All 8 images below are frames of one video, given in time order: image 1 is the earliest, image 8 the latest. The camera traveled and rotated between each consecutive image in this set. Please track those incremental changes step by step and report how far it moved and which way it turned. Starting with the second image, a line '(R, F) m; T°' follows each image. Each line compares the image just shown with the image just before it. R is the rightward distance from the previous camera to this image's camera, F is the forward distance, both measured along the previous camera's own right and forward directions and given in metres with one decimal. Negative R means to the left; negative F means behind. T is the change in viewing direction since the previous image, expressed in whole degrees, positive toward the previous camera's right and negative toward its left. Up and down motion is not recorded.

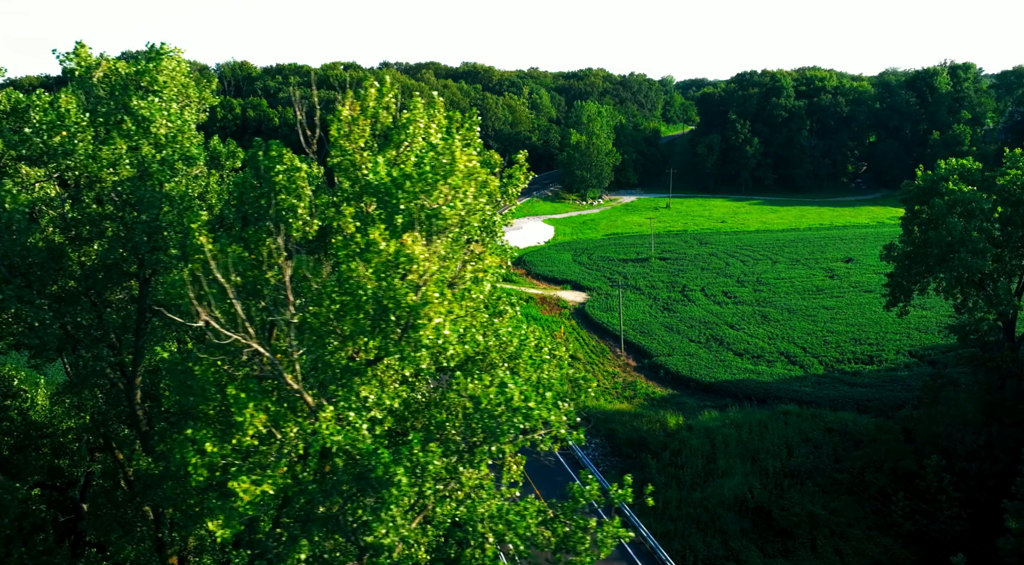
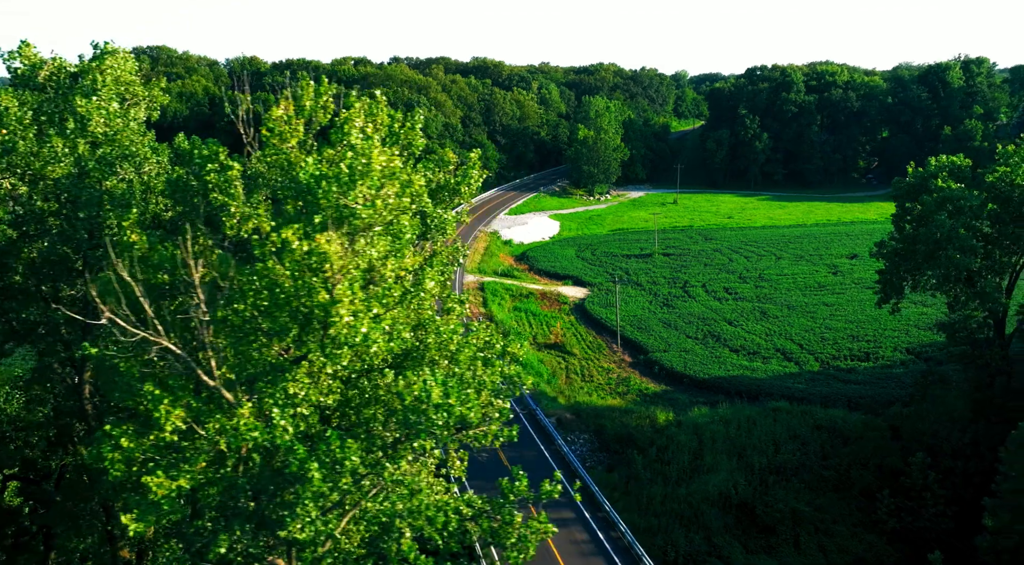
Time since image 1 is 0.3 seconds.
(+1.4, -0.2) m; -1°
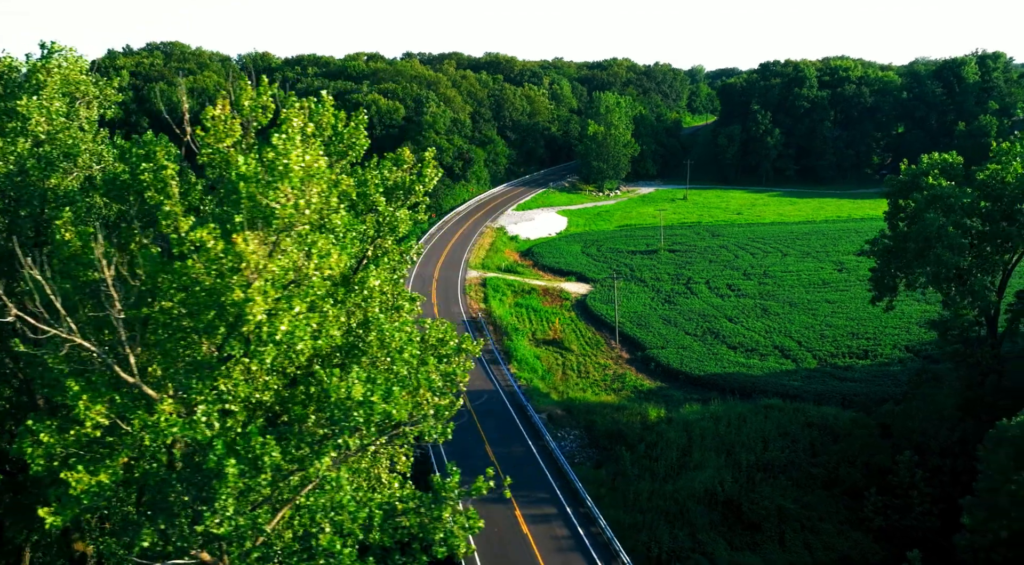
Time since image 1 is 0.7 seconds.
(+1.5, -0.2) m; -1°
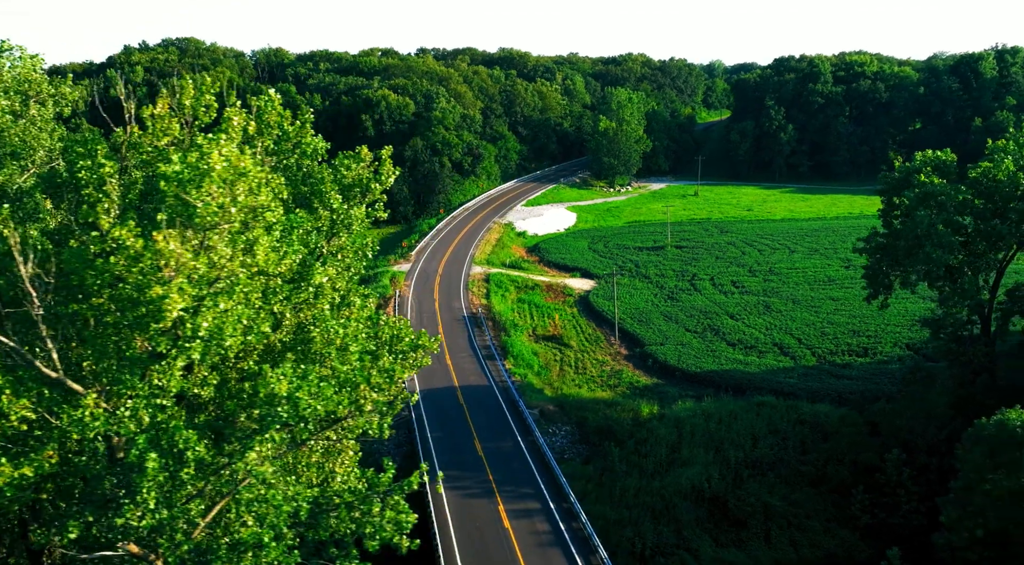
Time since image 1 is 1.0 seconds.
(+1.5, -0.2) m; -1°
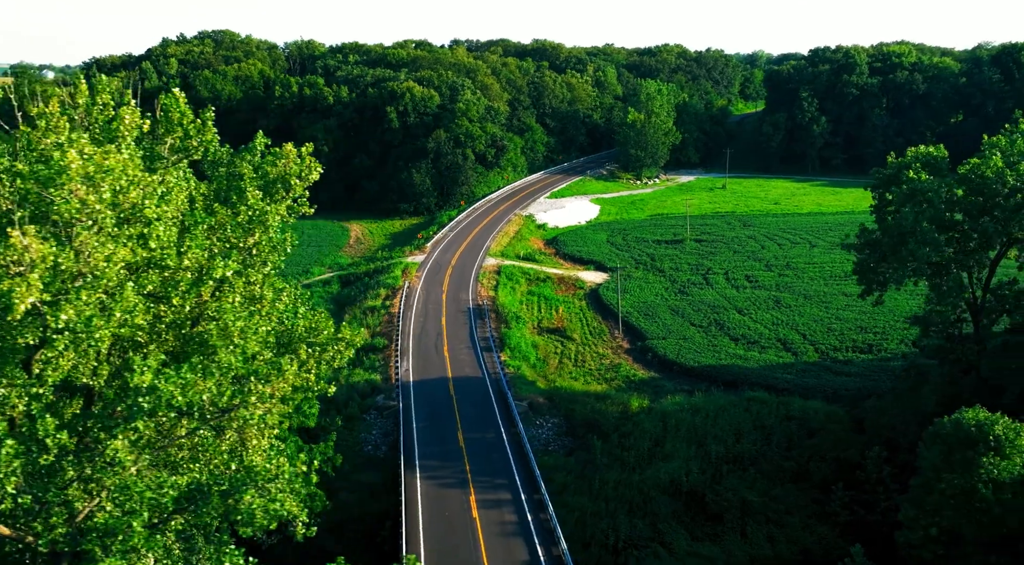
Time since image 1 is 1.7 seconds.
(+3.1, -0.4) m; -3°
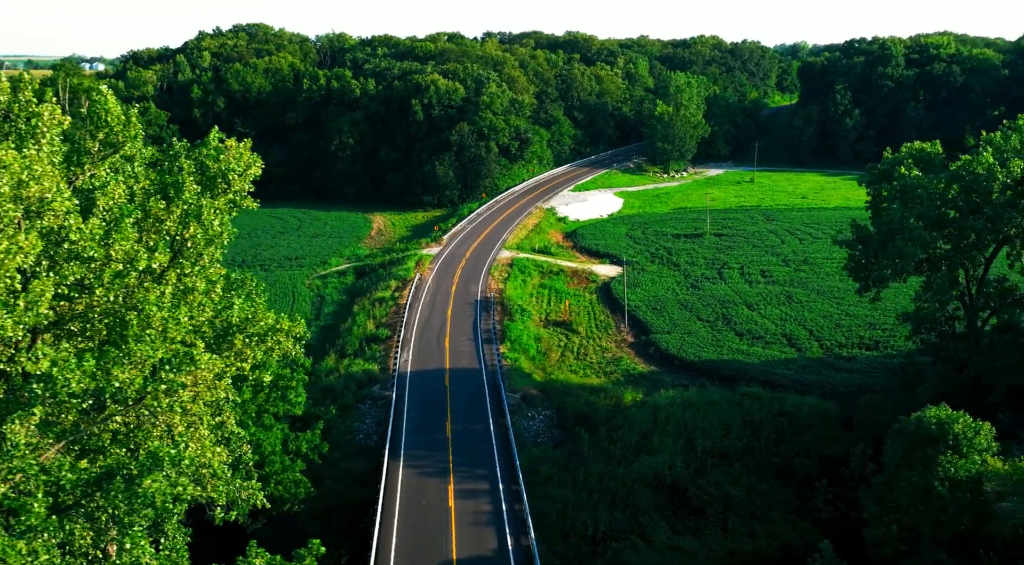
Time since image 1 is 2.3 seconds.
(+2.7, -0.4) m; -3°
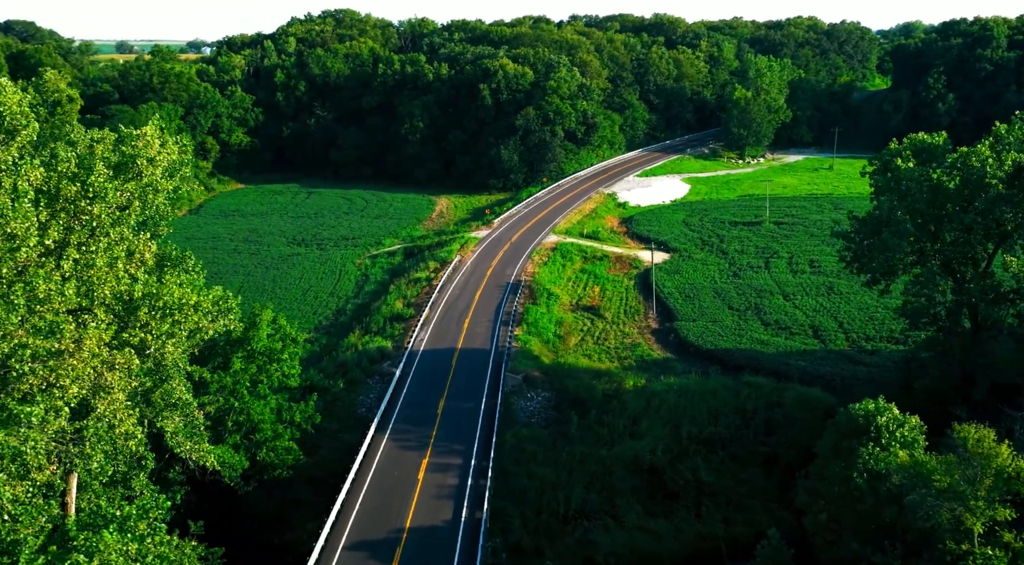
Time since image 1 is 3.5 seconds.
(+5.8, -1.0) m; -6°
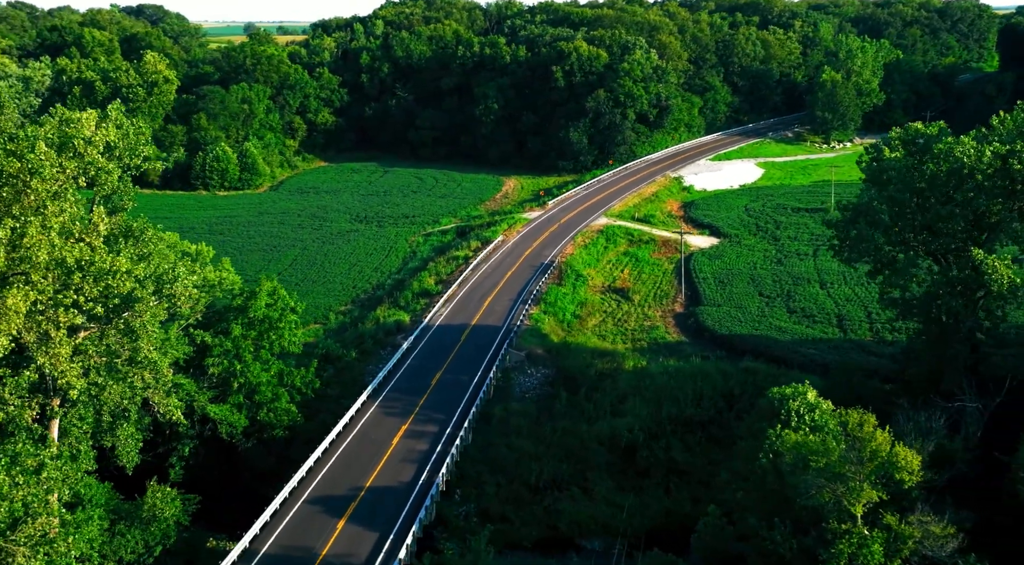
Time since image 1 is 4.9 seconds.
(+6.5, -1.5) m; -7°
